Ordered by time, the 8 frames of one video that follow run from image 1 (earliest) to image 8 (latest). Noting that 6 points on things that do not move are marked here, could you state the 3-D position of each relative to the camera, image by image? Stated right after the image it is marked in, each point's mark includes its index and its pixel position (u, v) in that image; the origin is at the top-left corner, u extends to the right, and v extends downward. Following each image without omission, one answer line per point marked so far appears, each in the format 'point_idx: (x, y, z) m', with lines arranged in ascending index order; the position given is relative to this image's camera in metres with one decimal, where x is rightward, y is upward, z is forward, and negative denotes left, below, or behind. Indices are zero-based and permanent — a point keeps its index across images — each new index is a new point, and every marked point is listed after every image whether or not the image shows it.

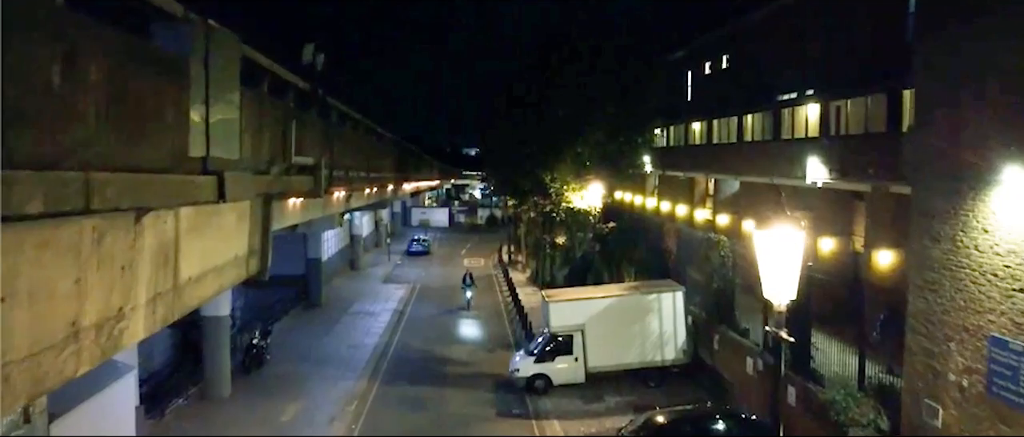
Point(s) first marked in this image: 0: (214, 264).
0: (-2.3, -0.4, +6.3) m
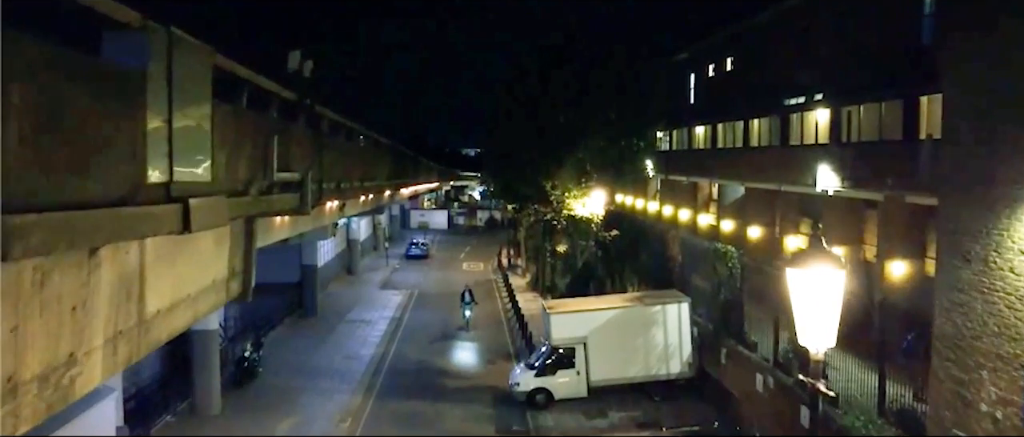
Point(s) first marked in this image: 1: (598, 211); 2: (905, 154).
0: (-2.3, -0.5, +5.8) m
1: (+2.0, +0.1, +18.7) m
2: (+5.6, +0.9, +11.7) m
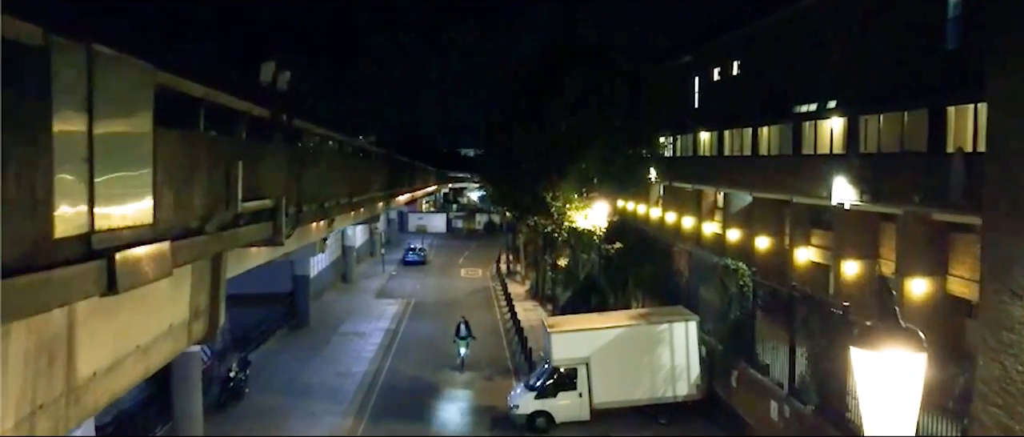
0: (-2.3, -0.8, +5.0) m
1: (+2.0, -0.2, +17.9) m
2: (+5.6, +0.7, +10.9) m
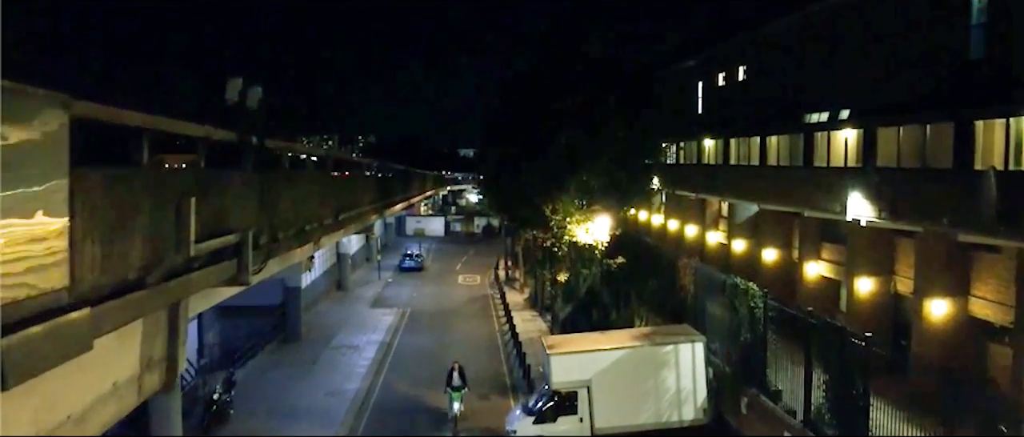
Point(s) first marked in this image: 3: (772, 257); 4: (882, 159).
0: (-2.3, -1.0, +4.3) m
1: (+1.9, -0.4, +17.2) m
2: (+5.5, +0.4, +10.2) m
3: (+5.8, -0.9, +18.8) m
4: (+5.6, +0.9, +12.6) m
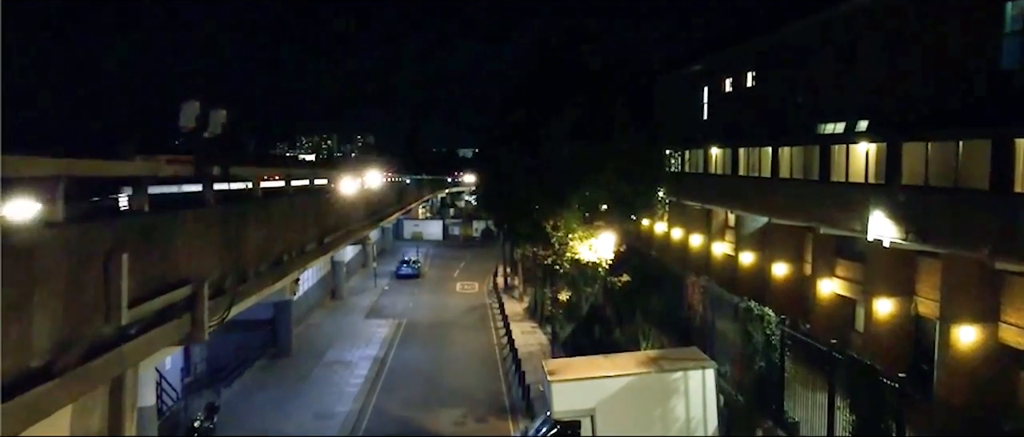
0: (-2.3, -1.3, +3.5) m
1: (+1.9, -0.7, +16.4) m
2: (+5.5, +0.1, +9.4) m
3: (+5.8, -1.1, +18.0) m
4: (+5.6, +0.6, +11.8) m
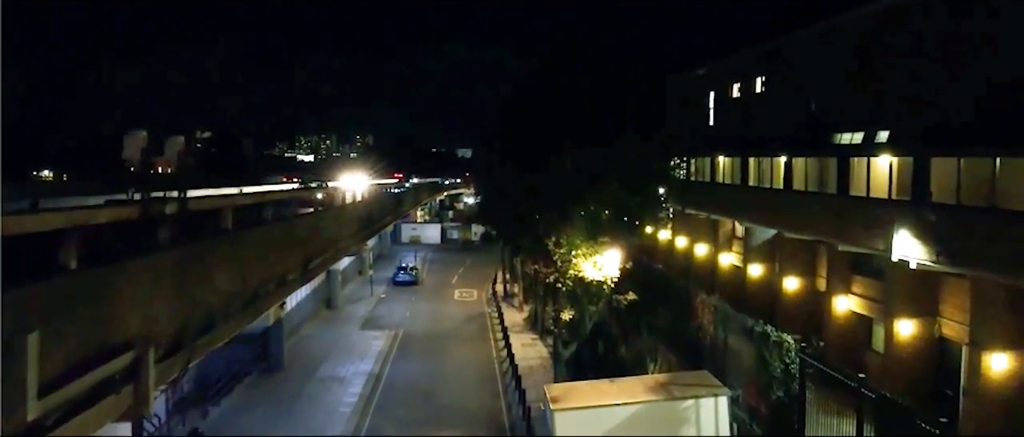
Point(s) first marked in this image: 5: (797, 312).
0: (-2.3, -1.6, +2.7) m
1: (+1.9, -1.0, +15.6) m
2: (+5.5, -0.2, +8.6) m
3: (+5.8, -1.4, +17.2) m
4: (+5.6, +0.3, +11.0) m
5: (+5.9, -1.9, +17.2) m
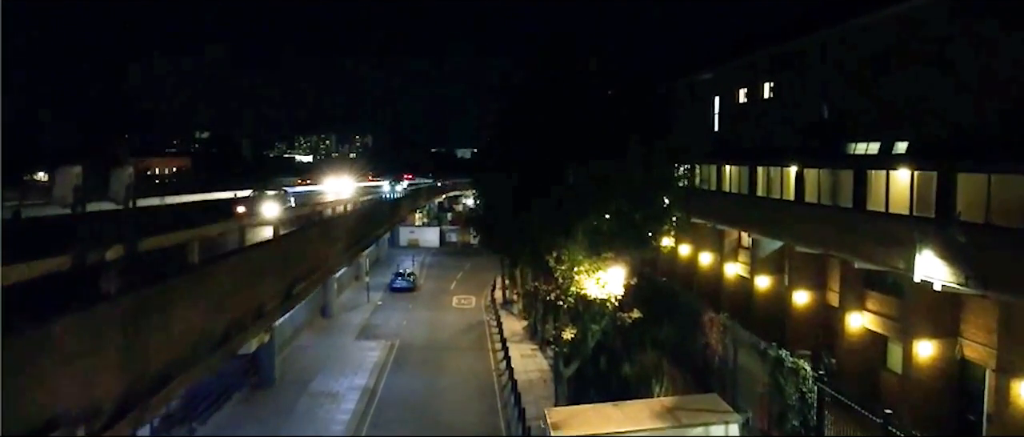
0: (-2.3, -1.8, +2.1) m
1: (+1.9, -1.2, +14.9) m
2: (+5.5, -0.4, +8.0) m
3: (+5.8, -1.6, +16.5) m
4: (+5.6, +0.1, +10.3) m
5: (+5.9, -2.2, +16.6) m
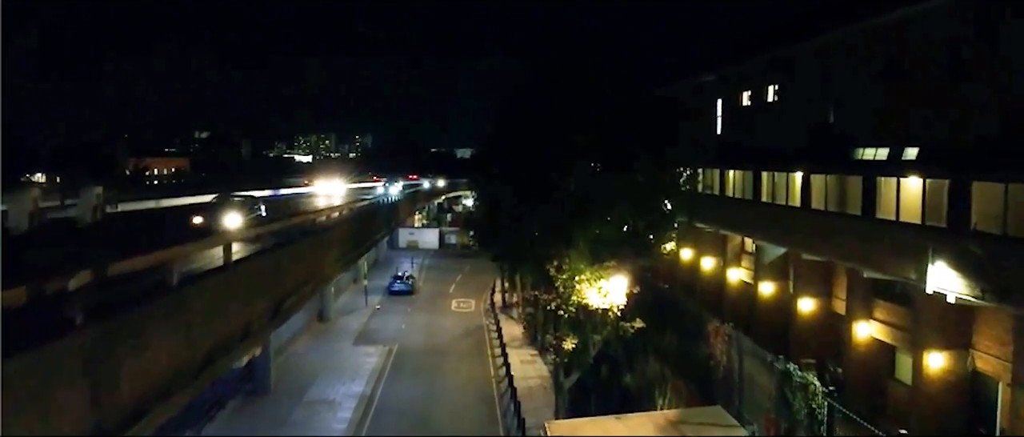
0: (-2.3, -1.9, +1.7) m
1: (+1.9, -1.3, +14.6) m
2: (+5.5, -0.5, +7.6) m
3: (+5.8, -1.8, +16.2) m
4: (+5.6, 0.0, +10.0) m
5: (+5.9, -2.3, +16.2) m
